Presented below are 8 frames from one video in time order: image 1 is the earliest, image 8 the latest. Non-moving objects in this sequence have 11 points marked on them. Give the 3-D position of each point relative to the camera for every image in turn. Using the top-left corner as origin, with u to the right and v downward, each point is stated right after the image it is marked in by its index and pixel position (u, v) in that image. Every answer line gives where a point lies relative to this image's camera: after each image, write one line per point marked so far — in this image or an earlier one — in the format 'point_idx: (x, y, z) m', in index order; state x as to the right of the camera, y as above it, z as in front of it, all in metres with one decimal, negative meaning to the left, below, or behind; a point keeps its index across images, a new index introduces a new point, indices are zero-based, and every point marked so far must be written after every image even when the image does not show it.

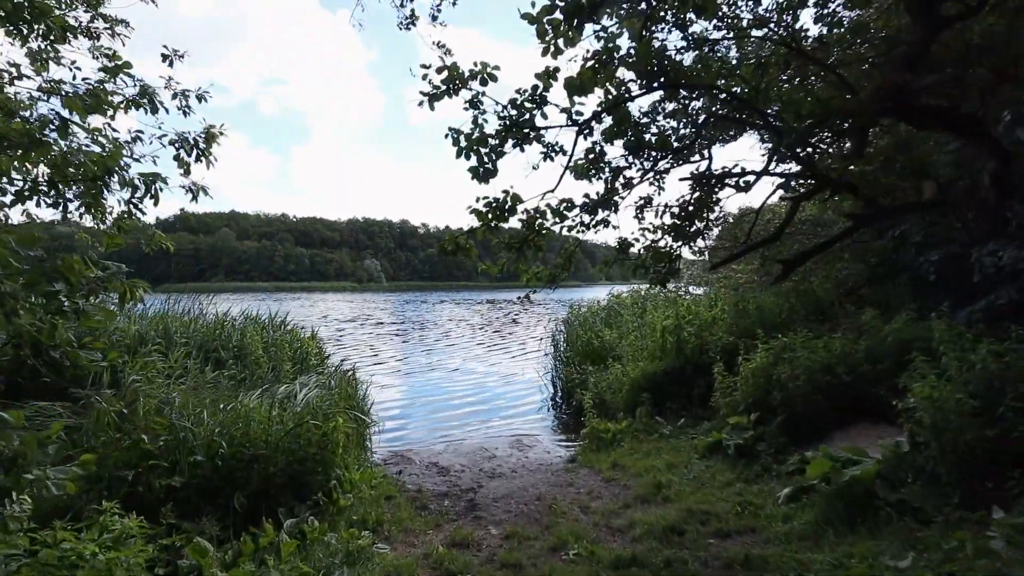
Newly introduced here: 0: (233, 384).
0: (-3.3, -1.2, +8.4) m
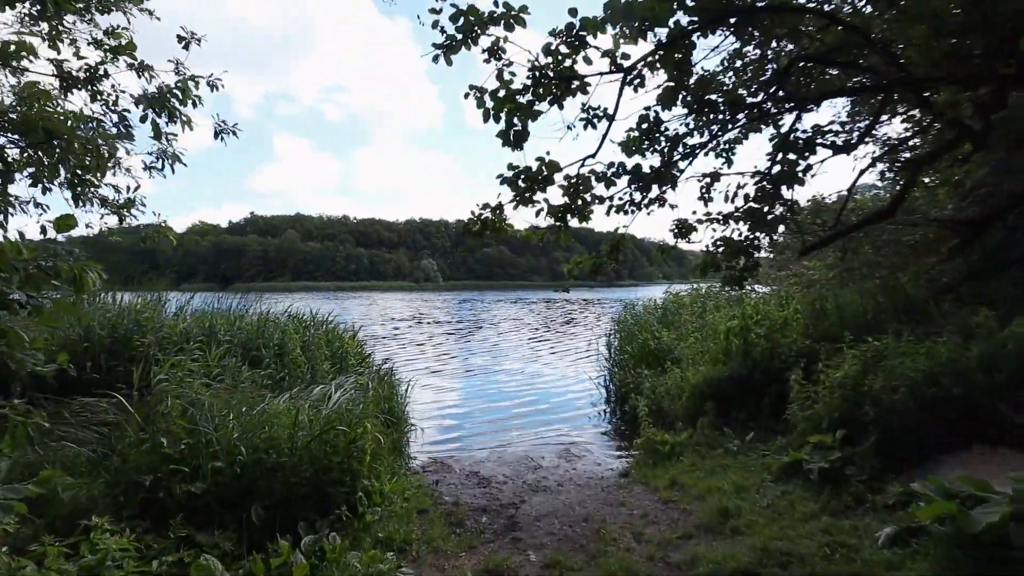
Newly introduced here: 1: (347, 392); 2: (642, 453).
0: (-2.8, -1.1, +8.1) m
1: (-1.7, -1.1, +7.3) m
2: (+1.4, -1.7, +7.0) m
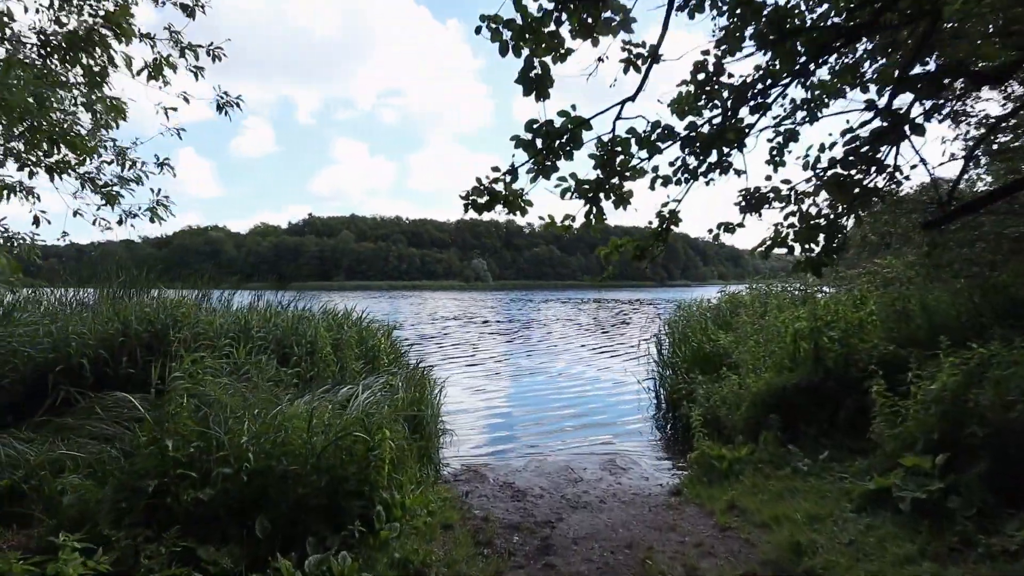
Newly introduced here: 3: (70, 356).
0: (-2.3, -1.0, +7.6) m
1: (-1.3, -1.0, +6.8) m
2: (+1.7, -1.7, +6.3) m
3: (-5.1, -0.8, +8.0) m
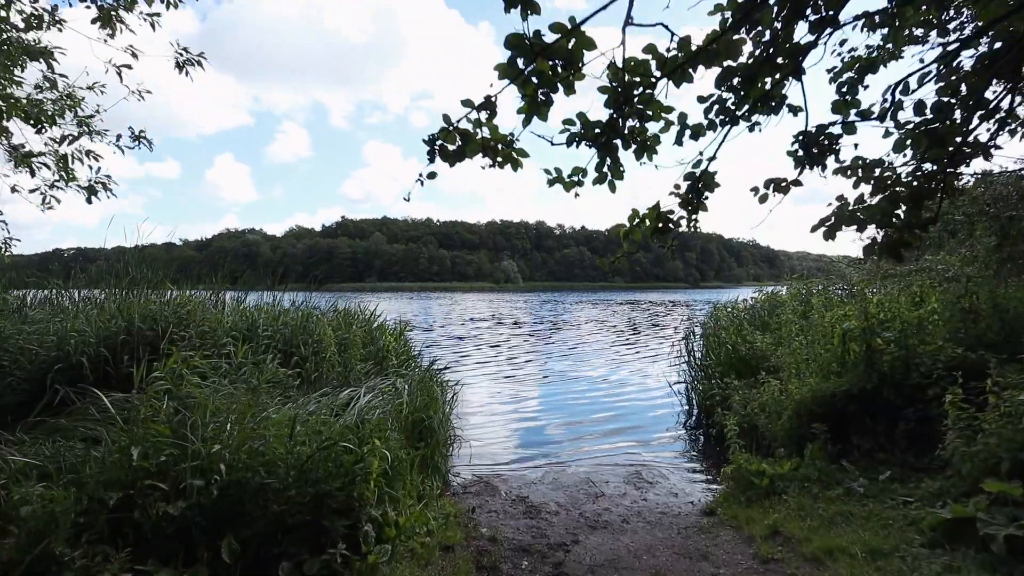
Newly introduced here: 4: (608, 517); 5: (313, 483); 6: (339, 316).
0: (-2.2, -1.0, +7.1) m
1: (-1.2, -1.0, +6.2) m
2: (+1.8, -1.6, +5.6) m
3: (-4.9, -0.7, +7.6) m
4: (+0.8, -1.8, +5.5) m
5: (-1.2, -1.2, +4.2) m
6: (-2.4, -0.4, +9.6) m
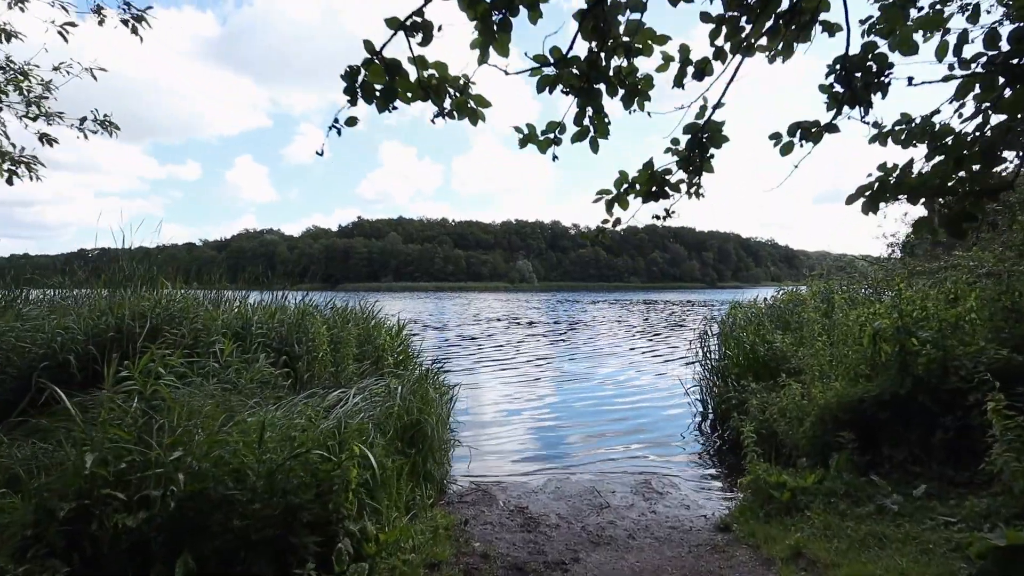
0: (-2.2, -0.9, +6.7) m
1: (-1.2, -0.9, +5.8) m
2: (+1.8, -1.6, +5.1) m
3: (-4.9, -0.7, +7.3) m
4: (+0.7, -1.8, +5.0) m
5: (-1.2, -1.1, +3.8) m
6: (-2.3, -0.3, +9.2) m
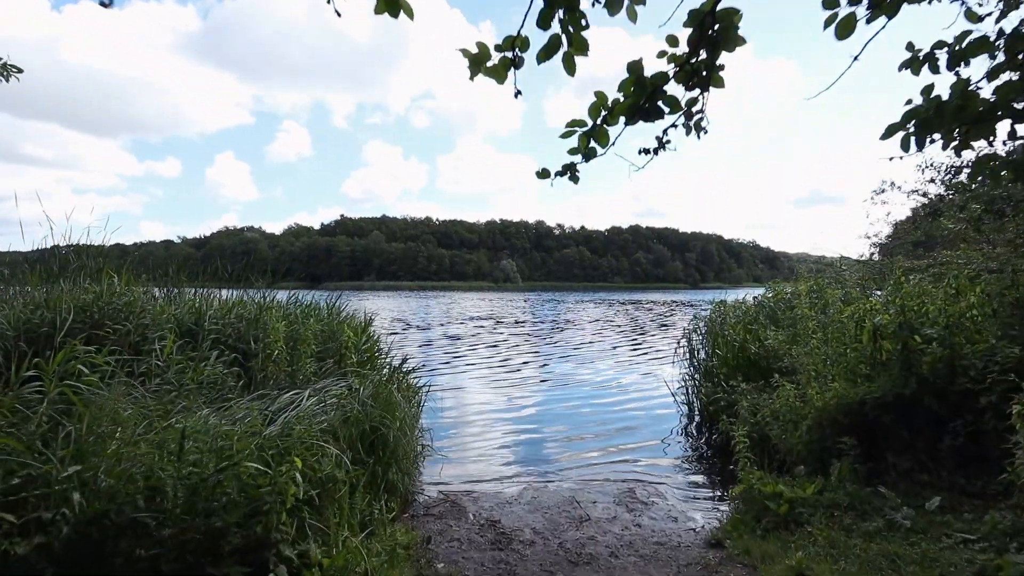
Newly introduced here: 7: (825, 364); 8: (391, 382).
0: (-2.4, -0.9, +6.1) m
1: (-1.4, -0.8, +5.3) m
2: (+1.6, -1.5, +4.6) m
3: (-5.1, -0.6, +6.7) m
4: (+0.5, -1.7, +4.5) m
5: (-1.4, -1.0, +3.2) m
6: (-2.6, -0.3, +8.6) m
7: (+2.6, -0.6, +5.8) m
8: (-1.2, -0.9, +6.6) m
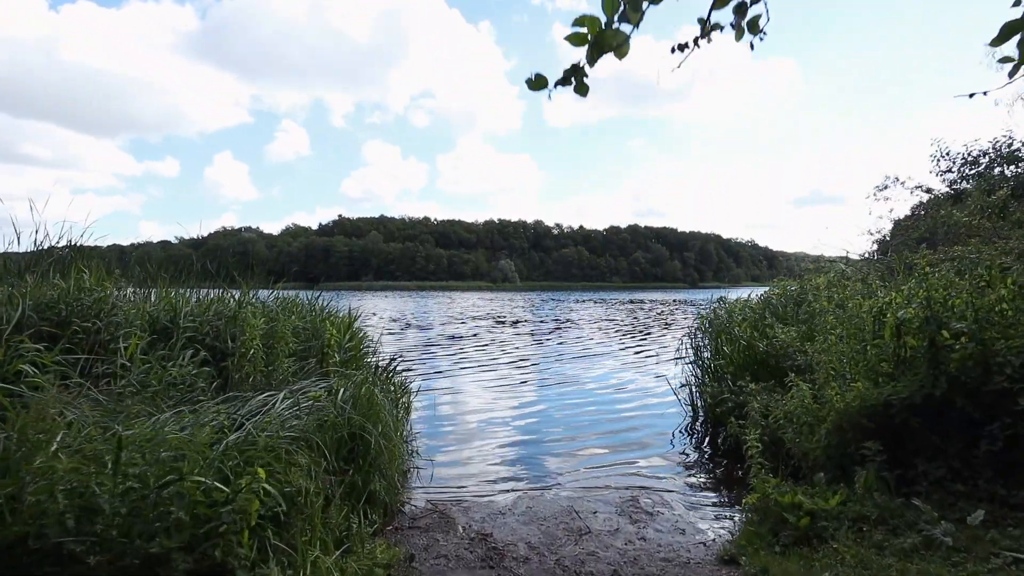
0: (-2.5, -0.8, +5.7) m
1: (-1.5, -0.8, +4.8) m
2: (+1.5, -1.5, +4.2) m
3: (-5.2, -0.5, +6.2) m
4: (+0.5, -1.6, +4.1) m
5: (-1.4, -1.0, +2.8) m
6: (-2.7, -0.2, +8.2) m
7: (+2.6, -0.6, +5.4) m
8: (-1.2, -0.8, +6.2) m
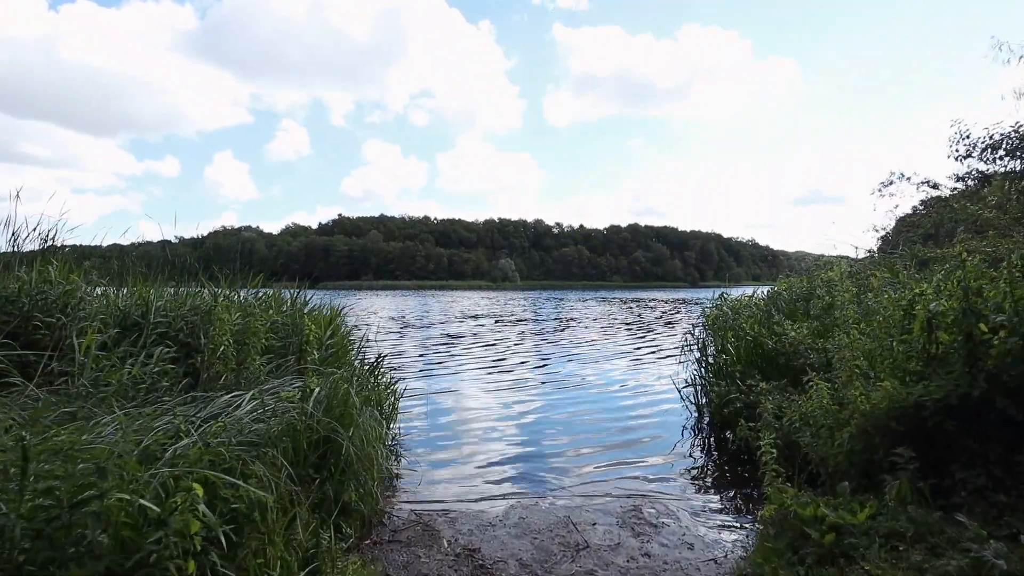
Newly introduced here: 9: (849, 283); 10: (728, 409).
0: (-2.5, -0.7, +5.3) m
1: (-1.6, -0.7, +4.4) m
2: (+1.5, -1.4, +3.8) m
3: (-5.2, -0.5, +5.8) m
4: (+0.4, -1.6, +3.6) m
5: (-1.5, -0.9, +2.3) m
6: (-2.7, -0.1, +7.7) m
7: (+2.5, -0.5, +4.9) m
8: (-1.3, -0.8, +5.7) m
9: (+3.8, +0.1, +7.9) m
10: (+2.1, -1.2, +7.0) m
